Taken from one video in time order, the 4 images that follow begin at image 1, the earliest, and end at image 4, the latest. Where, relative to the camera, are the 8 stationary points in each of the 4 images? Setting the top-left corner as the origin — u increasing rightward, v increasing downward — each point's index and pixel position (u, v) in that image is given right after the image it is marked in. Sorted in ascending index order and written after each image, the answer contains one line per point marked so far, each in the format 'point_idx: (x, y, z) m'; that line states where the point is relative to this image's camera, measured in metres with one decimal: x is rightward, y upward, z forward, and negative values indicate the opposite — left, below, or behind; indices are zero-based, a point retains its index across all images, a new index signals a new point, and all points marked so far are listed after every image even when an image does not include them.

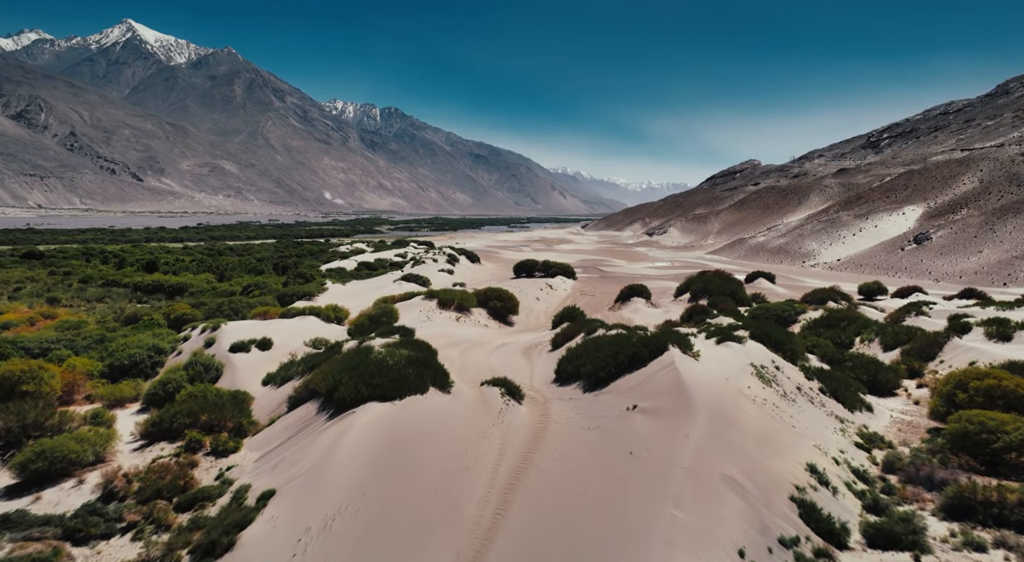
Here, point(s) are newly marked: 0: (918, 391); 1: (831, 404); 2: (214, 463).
0: (+10.3, -2.8, +15.4) m
1: (+6.5, -2.5, +12.4) m
2: (-5.5, -3.3, +11.2) m
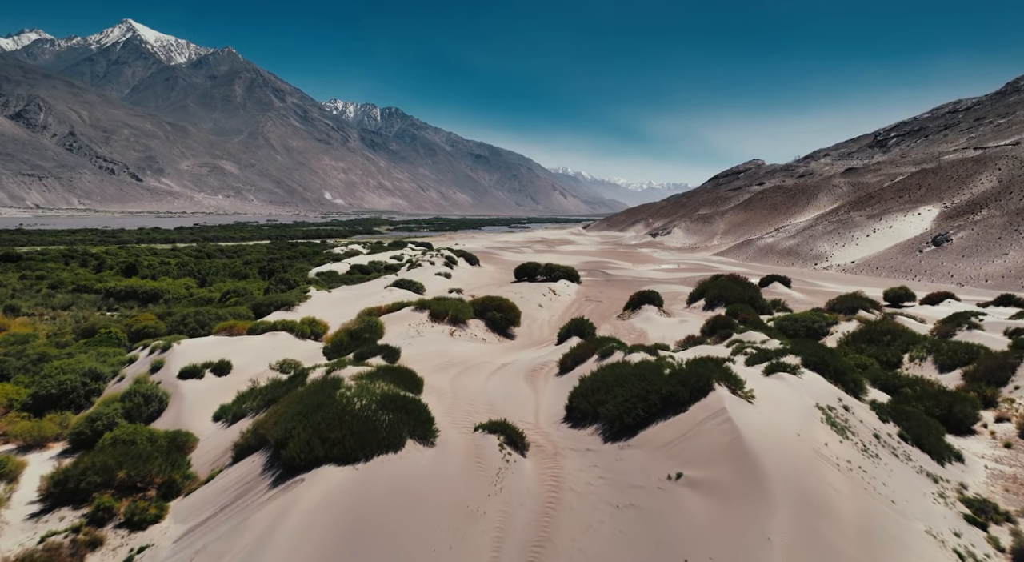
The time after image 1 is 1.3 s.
0: (+10.3, -3.1, +12.8) m
1: (+6.5, -2.8, +9.8) m
2: (-5.5, -3.6, +8.6) m
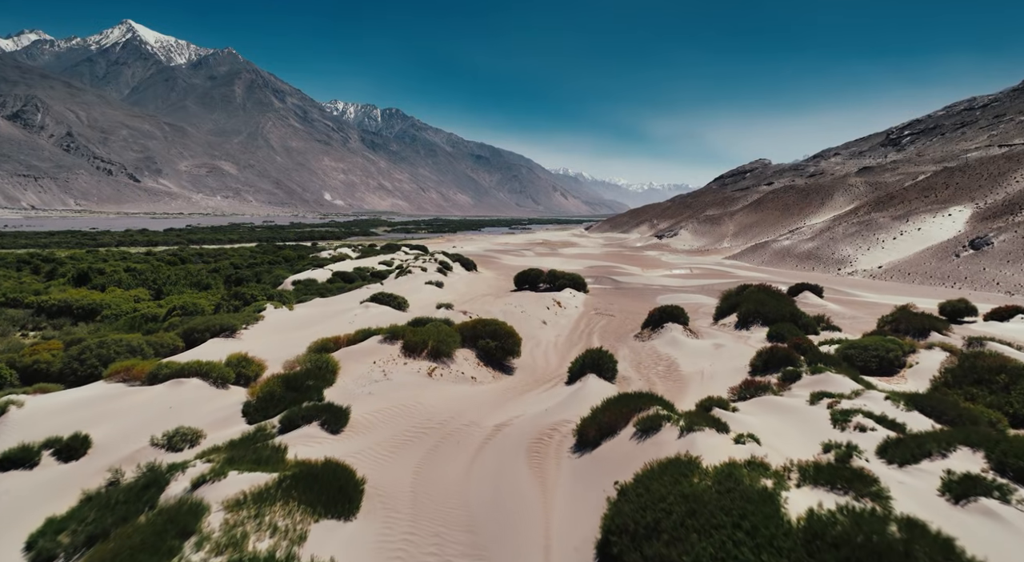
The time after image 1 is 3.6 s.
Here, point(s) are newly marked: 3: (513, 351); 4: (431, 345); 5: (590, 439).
0: (+10.2, -3.7, +7.9) m
1: (+6.5, -3.4, +4.9) m
2: (-5.5, -4.2, +3.7) m
3: (0.0, -2.1, +18.8) m
4: (-2.2, -1.7, +16.5) m
5: (+1.4, -2.7, +10.6) m
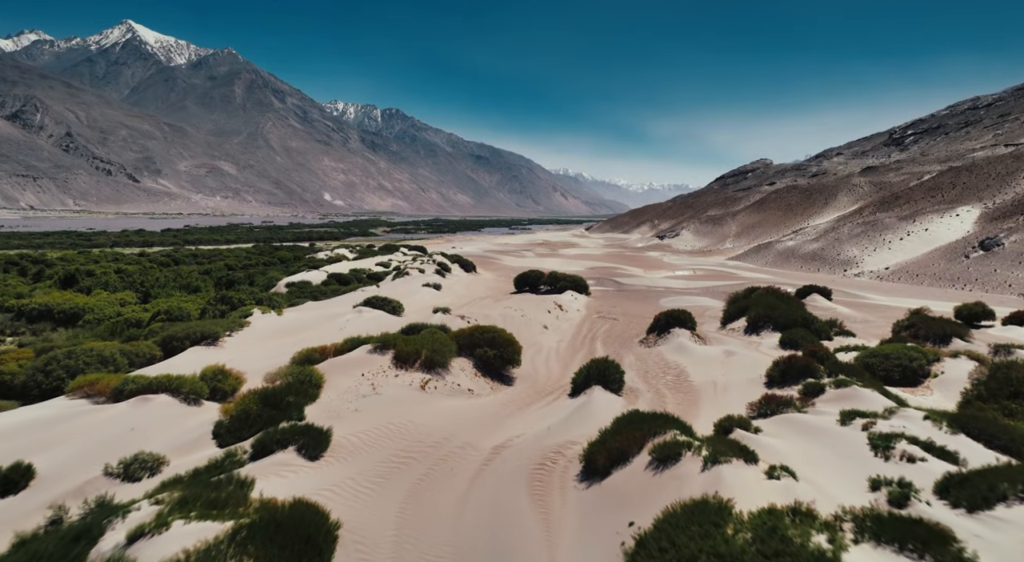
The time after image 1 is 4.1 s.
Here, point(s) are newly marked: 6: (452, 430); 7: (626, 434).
0: (+10.2, -3.8, +6.7) m
1: (+6.5, -3.5, +3.8) m
2: (-5.5, -4.3, +2.5) m
3: (0.0, -2.3, +17.6) m
4: (-2.2, -1.9, +15.3) m
5: (+1.3, -2.9, +9.4) m
6: (-1.1, -2.9, +12.0) m
7: (+1.8, -2.4, +9.7) m
